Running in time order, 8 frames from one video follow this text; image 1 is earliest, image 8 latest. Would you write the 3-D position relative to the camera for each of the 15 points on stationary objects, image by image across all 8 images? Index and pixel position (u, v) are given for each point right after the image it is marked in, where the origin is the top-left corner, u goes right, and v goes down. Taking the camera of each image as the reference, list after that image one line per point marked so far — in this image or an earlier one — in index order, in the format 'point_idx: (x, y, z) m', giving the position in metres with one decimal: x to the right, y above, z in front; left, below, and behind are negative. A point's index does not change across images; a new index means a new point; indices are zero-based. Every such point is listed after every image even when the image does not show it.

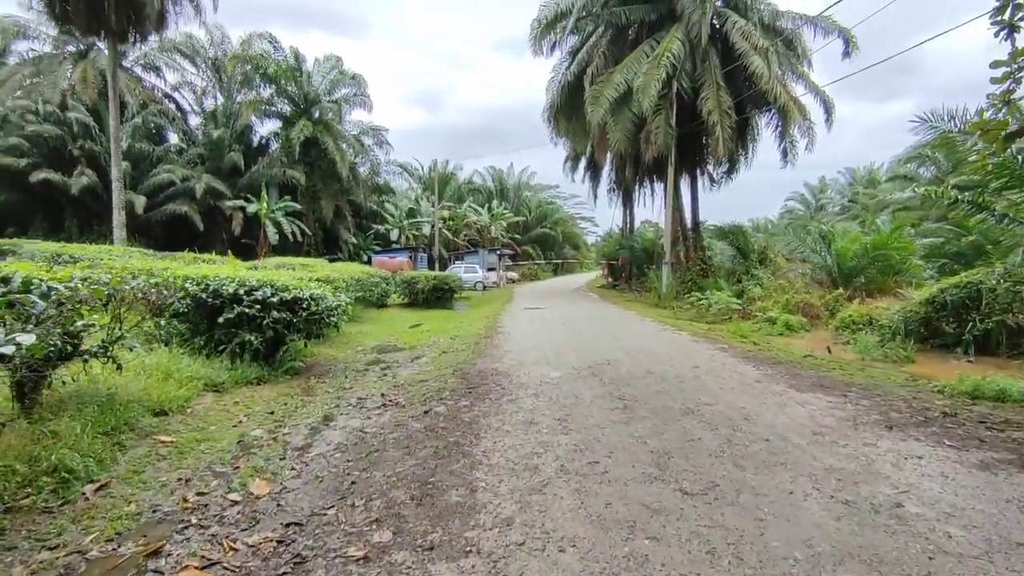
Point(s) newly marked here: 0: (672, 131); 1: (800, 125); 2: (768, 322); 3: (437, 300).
0: (+4.5, +4.4, +16.5) m
1: (+8.1, +4.6, +16.4) m
2: (+5.0, -0.6, +11.4) m
3: (-2.2, -0.4, +17.4) m
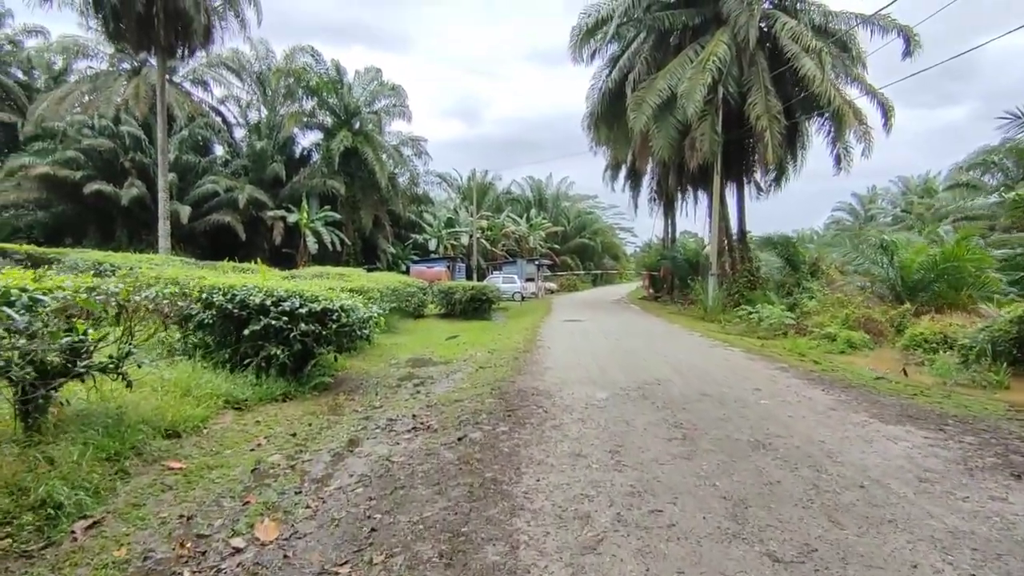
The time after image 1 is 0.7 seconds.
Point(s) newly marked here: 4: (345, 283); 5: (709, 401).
0: (+5.6, +4.1, +15.8) m
1: (+9.1, +4.2, +15.5) m
2: (+5.8, -0.9, +10.6) m
3: (-1.1, -0.7, +17.1) m
4: (-2.8, +0.1, +9.9) m
5: (+1.7, -1.0, +5.1) m
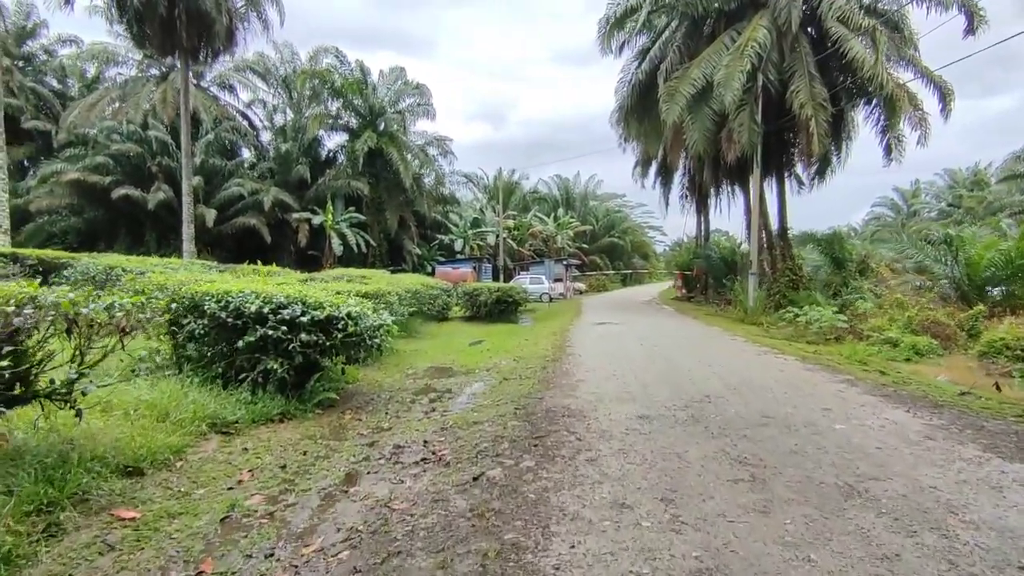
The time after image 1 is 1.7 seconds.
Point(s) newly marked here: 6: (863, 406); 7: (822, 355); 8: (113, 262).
0: (+6.3, +4.1, +14.8) m
1: (+9.8, +4.2, +14.4) m
2: (+6.2, -0.9, +9.6) m
3: (-0.3, -0.7, +16.4) m
4: (-2.4, 0.0, +9.3) m
5: (+1.9, -1.0, +4.3) m
6: (+3.0, -1.0, +5.0) m
7: (+4.7, -1.0, +8.9) m
8: (-7.4, +0.5, +10.9) m
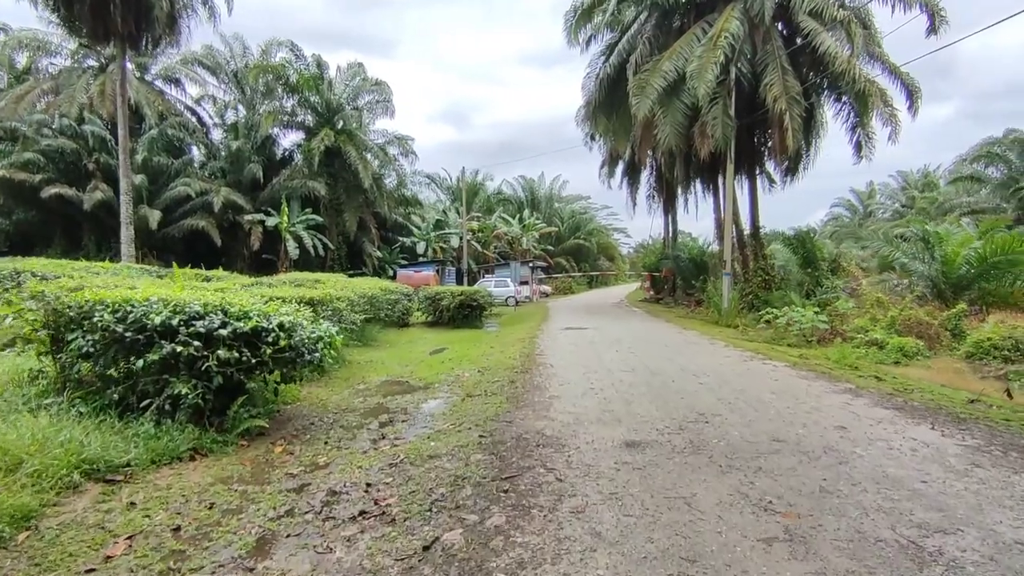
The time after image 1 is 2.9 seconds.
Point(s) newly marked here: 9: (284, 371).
0: (+5.4, +4.1, +14.3) m
1: (+8.9, +4.2, +14.1) m
2: (+5.7, -0.9, +9.2) m
3: (-1.2, -0.8, +15.5) m
4: (-2.9, 0.0, +8.4) m
5: (+1.7, -1.0, +3.6) m
6: (+2.8, -1.0, +4.4) m
7: (+4.2, -1.0, +8.4) m
8: (-8.0, +0.4, +9.6) m
9: (-1.9, -0.7, +4.9) m
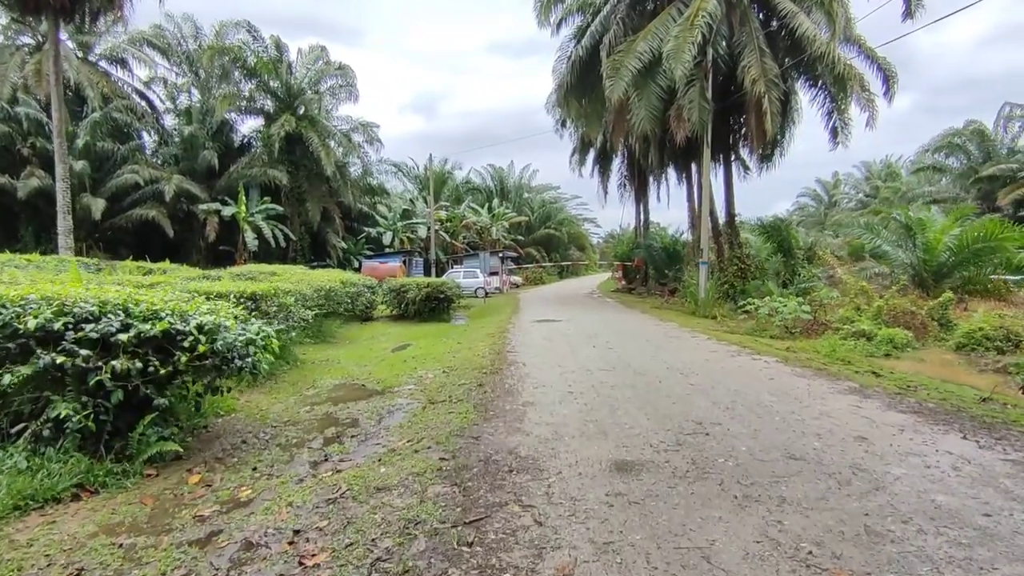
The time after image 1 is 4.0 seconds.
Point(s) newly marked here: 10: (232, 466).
0: (+4.6, +4.3, +13.8) m
1: (+8.2, +4.5, +13.8) m
2: (+5.2, -0.7, +8.7) m
3: (-2.0, -0.6, +14.7) m
4: (-3.3, 0.0, +7.5) m
5: (+1.5, -1.0, +3.0) m
6: (+2.6, -0.9, +3.8) m
7: (+3.8, -0.9, +7.9) m
8: (-8.5, +0.4, +8.5) m
9: (-2.1, -0.7, +4.1) m
10: (-1.8, -1.2, +3.8) m
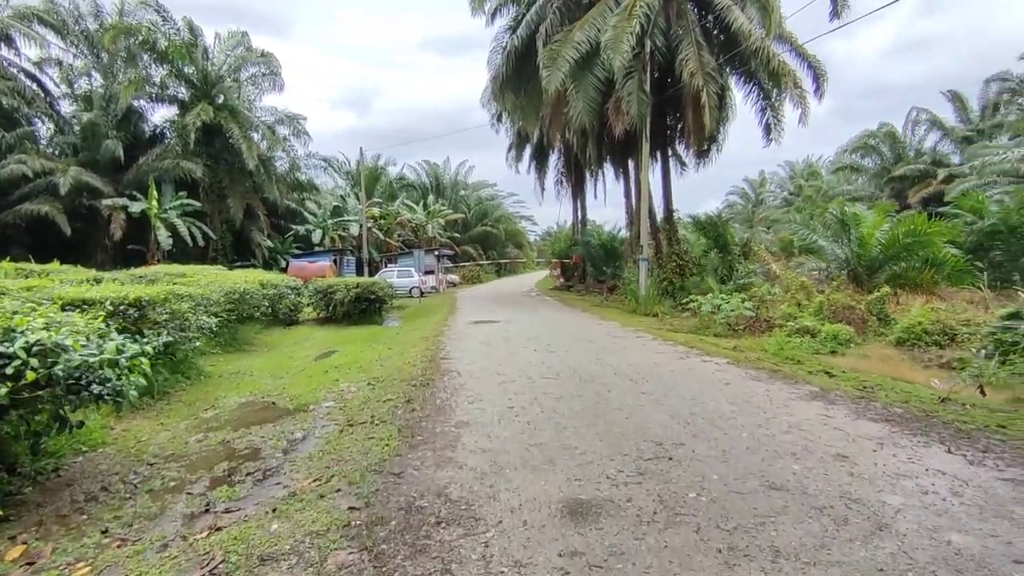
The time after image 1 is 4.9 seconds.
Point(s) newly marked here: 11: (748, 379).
0: (+3.1, +4.4, +13.5) m
1: (+6.6, +4.6, +13.9) m
2: (+4.3, -0.7, +8.6) m
3: (-3.5, -0.6, +13.8) m
4: (-4.1, 0.0, +6.4) m
5: (+1.2, -1.0, +2.5) m
6: (+2.2, -0.9, +3.4) m
7: (+3.0, -0.8, +7.6) m
8: (-9.3, +0.3, +6.9) m
9: (-2.5, -0.7, +3.2) m
10: (-2.2, -1.2, +2.9) m
11: (+2.2, -0.9, +5.4) m
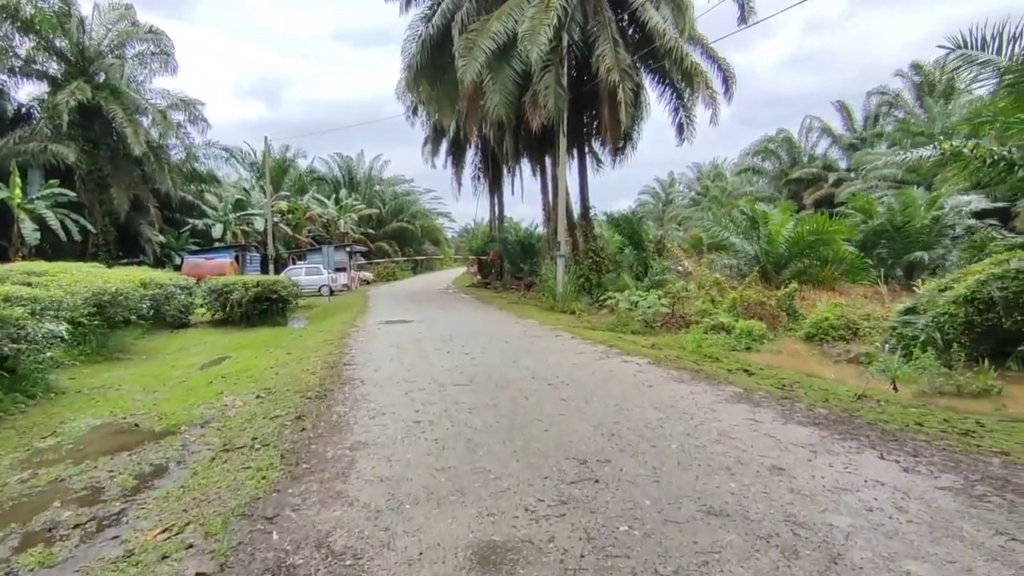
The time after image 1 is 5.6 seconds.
0: (+1.2, +4.4, +13.3) m
1: (+4.6, +4.7, +14.1) m
2: (+3.1, -0.6, +8.6) m
3: (-5.4, -0.6, +12.7) m
4: (-5.0, 0.0, +5.3) m
5: (+0.9, -1.0, +2.1) m
6: (+1.7, -0.9, +3.2) m
7: (+1.9, -0.8, +7.4) m
8: (-10.2, +0.3, +5.0) m
9: (-3.0, -0.7, +2.3) m
10: (-2.6, -1.2, +2.1) m
11: (+1.4, -0.8, +5.2) m
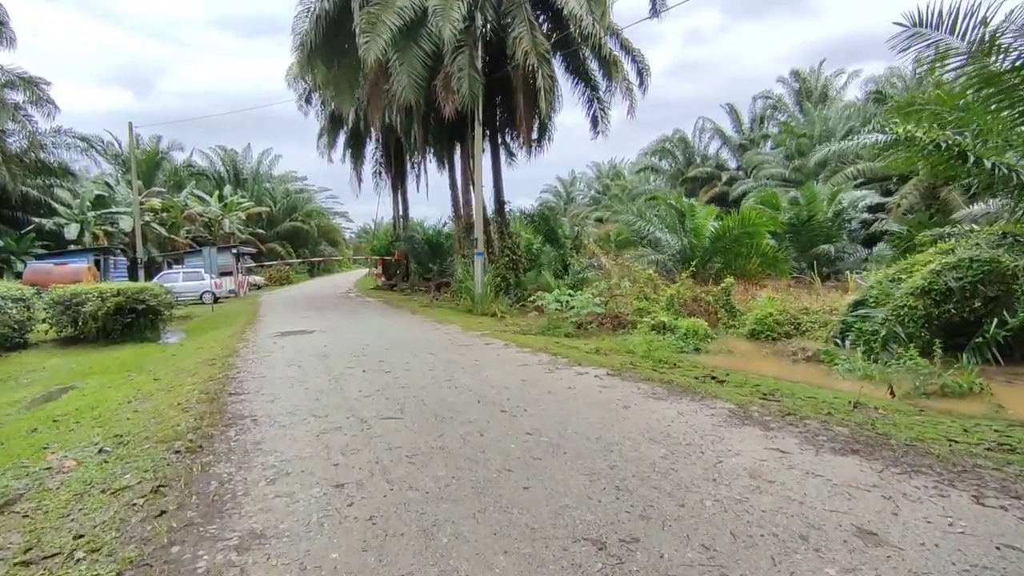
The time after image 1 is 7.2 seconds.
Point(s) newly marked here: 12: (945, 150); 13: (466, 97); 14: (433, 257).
0: (-0.7, +4.4, +12.3) m
1: (+2.5, +4.8, +13.7) m
2: (+2.1, -0.6, +7.9) m
3: (-7.0, -0.8, +10.6) m
4: (-5.3, -0.2, +3.4) m
5: (+1.0, -1.0, +1.2) m
6: (+1.6, -0.9, +2.4) m
7: (+1.1, -0.8, +6.6) m
8: (-10.5, 0.0, +2.2) m
9: (-2.8, -0.8, +0.7) m
10: (-2.4, -1.3, +0.6) m
11: (+1.0, -0.8, +4.3) m
12: (+4.6, +1.5, +6.2) m
13: (-0.9, +3.9, +11.9) m
14: (-2.5, +1.0, +18.9) m
